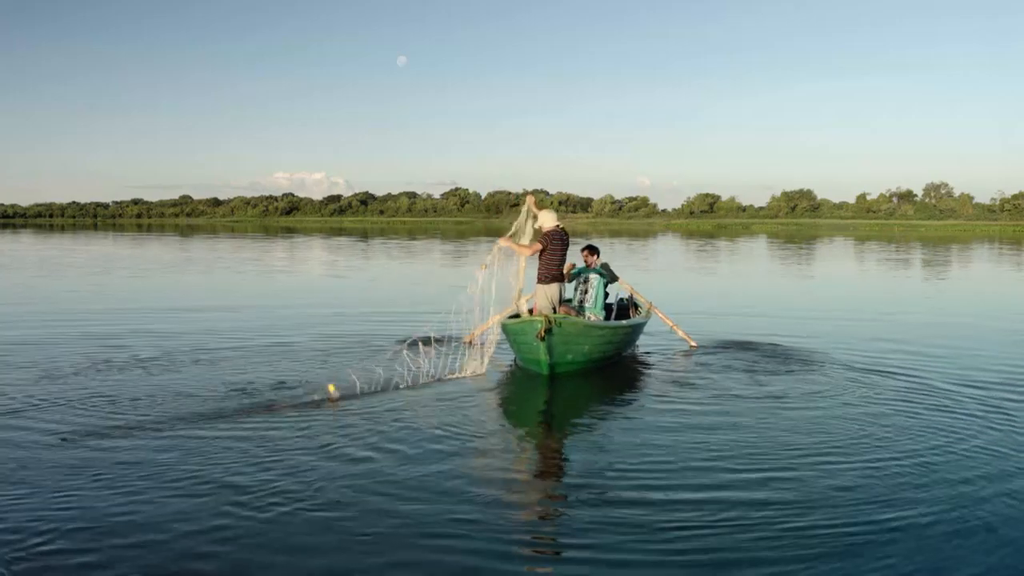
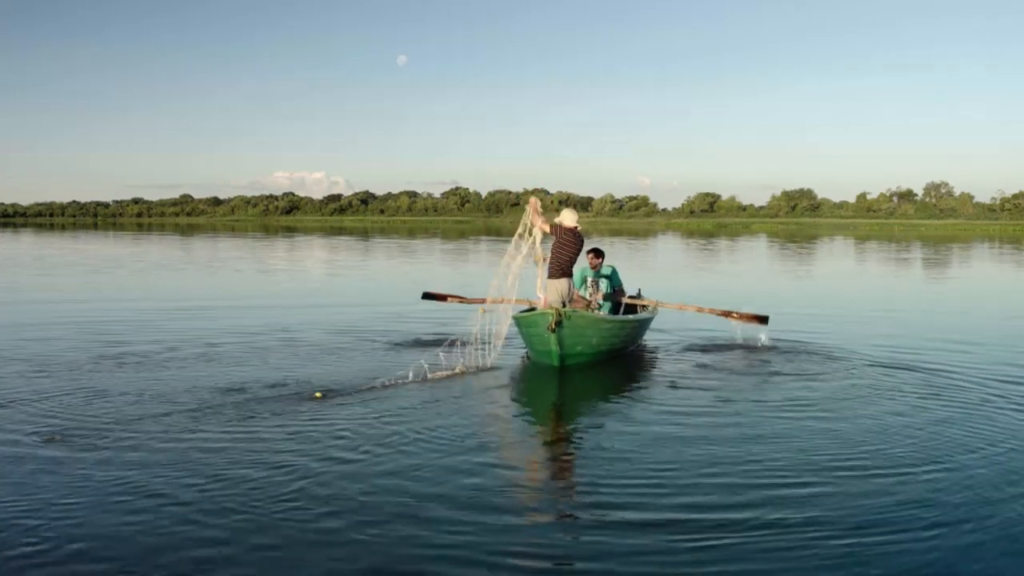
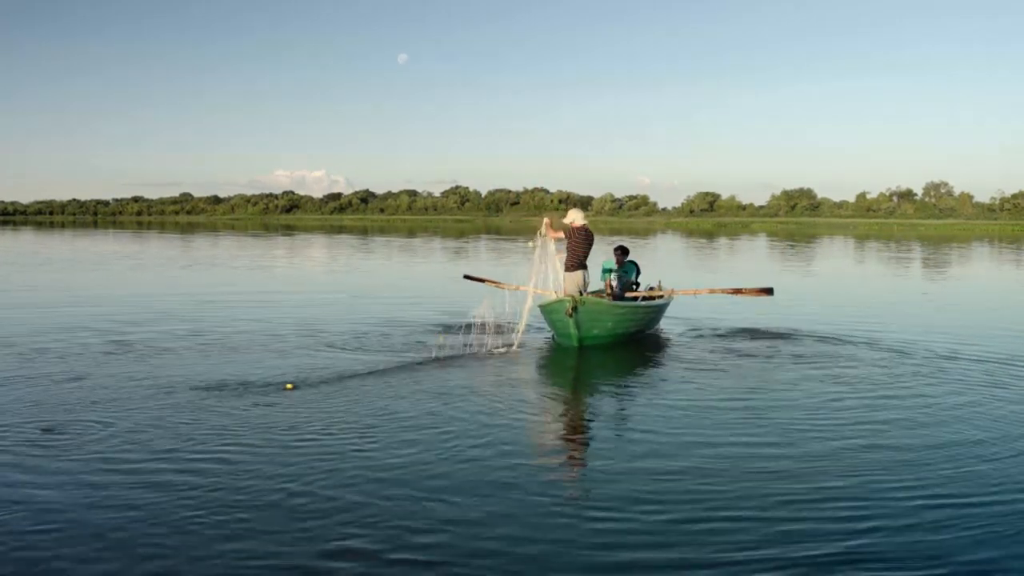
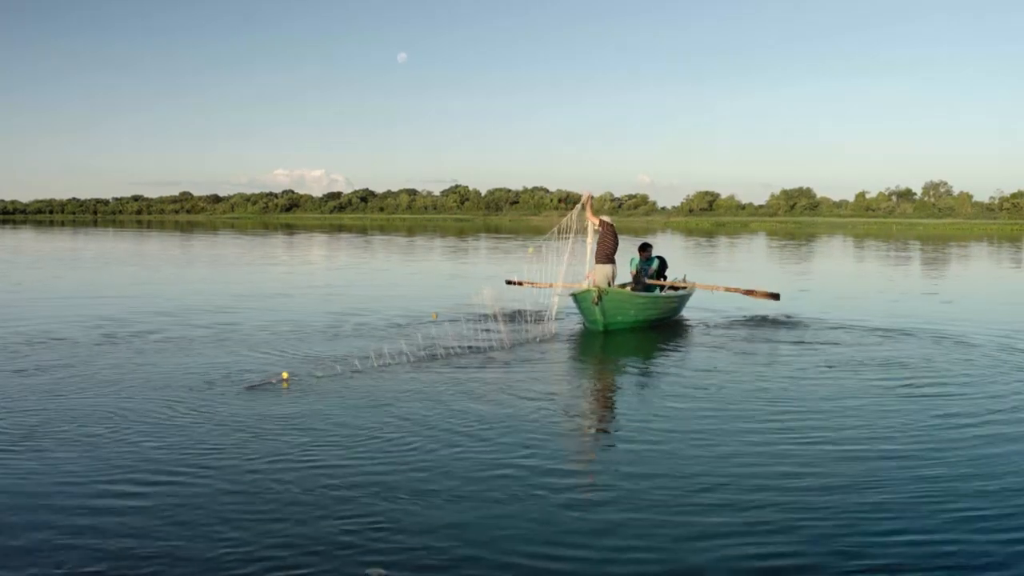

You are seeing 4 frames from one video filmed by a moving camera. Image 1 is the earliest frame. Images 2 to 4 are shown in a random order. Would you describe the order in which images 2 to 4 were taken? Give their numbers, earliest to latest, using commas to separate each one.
2, 3, 4
